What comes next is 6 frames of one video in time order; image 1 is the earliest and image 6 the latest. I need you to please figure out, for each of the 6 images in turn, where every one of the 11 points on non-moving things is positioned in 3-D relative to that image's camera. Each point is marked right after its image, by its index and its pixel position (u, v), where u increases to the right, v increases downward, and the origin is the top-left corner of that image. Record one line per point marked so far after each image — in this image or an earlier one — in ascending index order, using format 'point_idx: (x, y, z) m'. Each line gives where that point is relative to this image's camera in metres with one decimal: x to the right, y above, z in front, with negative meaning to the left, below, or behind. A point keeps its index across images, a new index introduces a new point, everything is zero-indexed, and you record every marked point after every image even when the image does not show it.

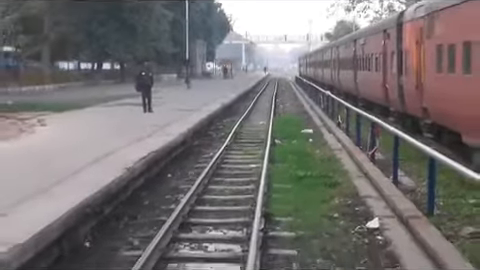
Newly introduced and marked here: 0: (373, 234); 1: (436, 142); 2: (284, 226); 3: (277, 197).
0: (+1.4, -1.0, +11.4) m
1: (+3.4, -0.1, +19.0) m
2: (+0.5, -1.0, +11.8) m
3: (+0.5, -0.8, +14.2) m
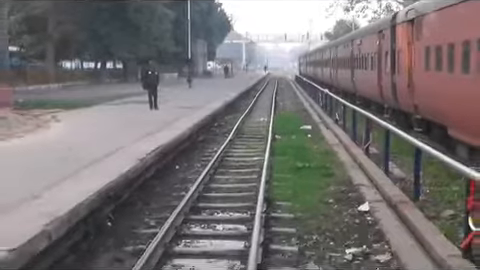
0: (+1.4, -0.9, +12.7) m
1: (+3.4, 0.0, +20.3) m
2: (+0.5, -0.9, +13.1) m
3: (+0.5, -0.7, +15.5) m
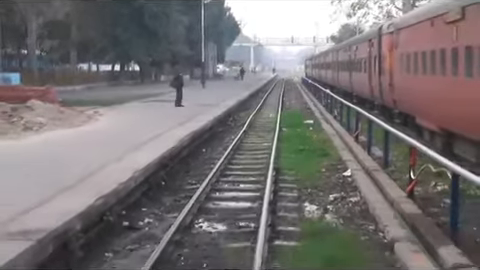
0: (+1.7, -0.7, +17.4) m
1: (+3.7, +0.2, +25.0) m
2: (+0.8, -0.6, +17.9) m
3: (+0.8, -0.5, +20.2) m
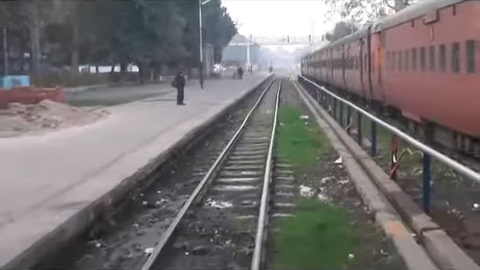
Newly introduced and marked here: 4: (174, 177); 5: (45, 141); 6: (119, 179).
0: (+1.7, -0.5, +19.3) m
1: (+3.7, +0.4, +26.9) m
2: (+0.8, -0.5, +19.7) m
3: (+0.8, -0.3, +22.1) m
4: (-1.0, -0.7, +17.5) m
5: (-3.5, -0.1, +19.9) m
6: (-1.5, -0.5, +13.4) m
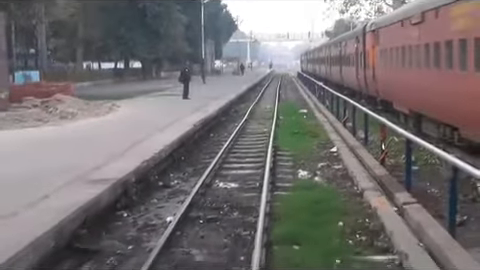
0: (+1.8, -0.4, +21.1) m
1: (+3.8, +0.6, +28.7) m
2: (+0.9, -0.3, +21.5) m
3: (+0.9, -0.1, +23.9) m
4: (-1.0, -0.5, +19.2) m
5: (-3.4, +0.1, +21.7) m
6: (-1.4, -0.4, +15.2) m
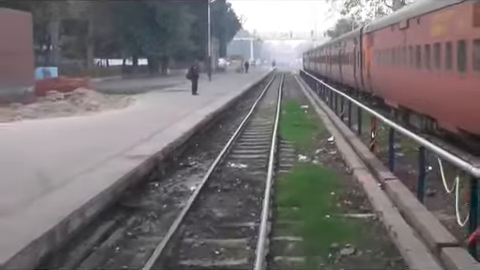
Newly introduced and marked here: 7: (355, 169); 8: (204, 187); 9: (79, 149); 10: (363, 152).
0: (+1.9, -0.2, +23.8) m
1: (+4.0, +0.8, +31.4) m
2: (+1.1, -0.1, +24.2) m
3: (+1.1, +0.1, +26.6) m
4: (-0.8, -0.3, +21.9) m
5: (-3.3, +0.3, +24.4) m
6: (-1.2, -0.1, +17.9) m
7: (+1.8, -0.5, +17.2) m
8: (-0.5, -0.7, +14.7) m
9: (-2.5, -0.2, +17.1) m
10: (+2.2, -0.3, +19.4) m
